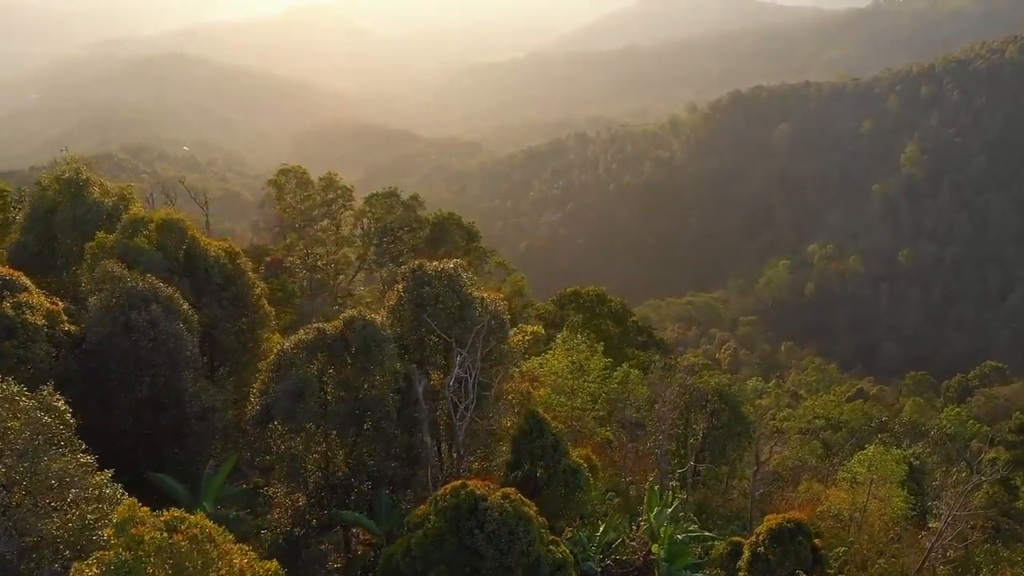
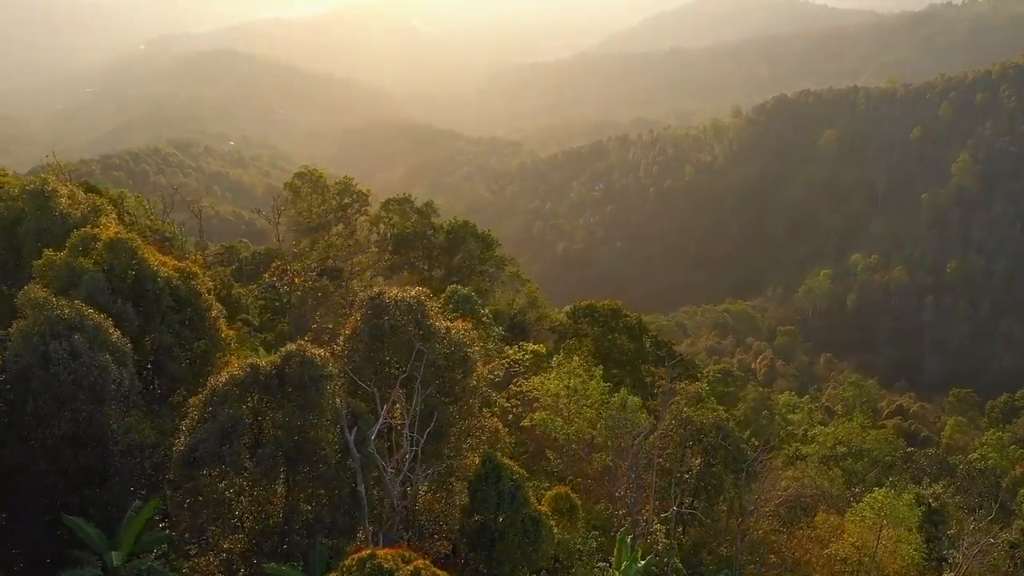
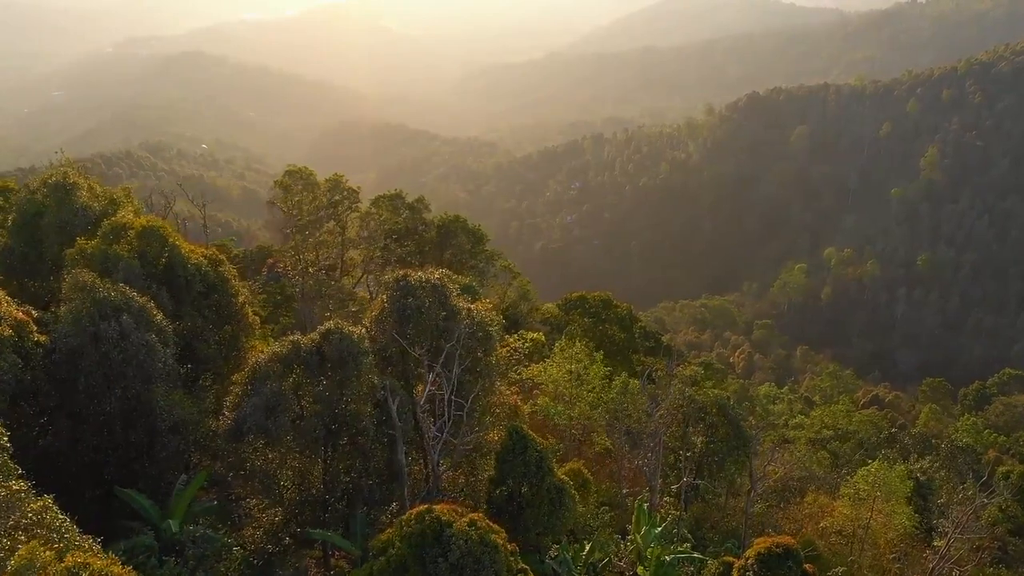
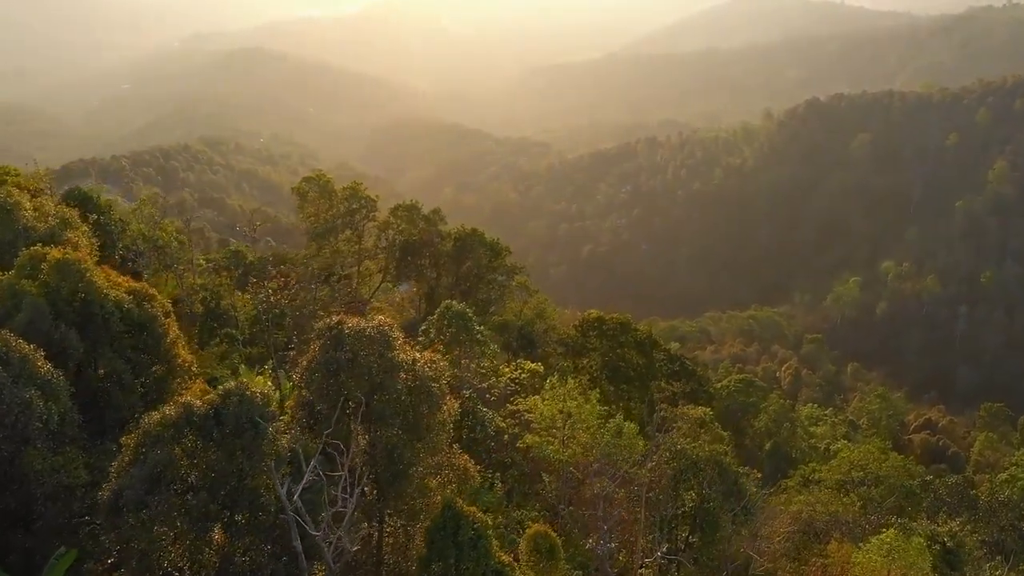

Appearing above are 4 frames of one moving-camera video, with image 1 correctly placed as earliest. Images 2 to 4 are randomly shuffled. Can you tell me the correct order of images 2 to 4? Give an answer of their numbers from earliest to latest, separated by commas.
3, 2, 4
